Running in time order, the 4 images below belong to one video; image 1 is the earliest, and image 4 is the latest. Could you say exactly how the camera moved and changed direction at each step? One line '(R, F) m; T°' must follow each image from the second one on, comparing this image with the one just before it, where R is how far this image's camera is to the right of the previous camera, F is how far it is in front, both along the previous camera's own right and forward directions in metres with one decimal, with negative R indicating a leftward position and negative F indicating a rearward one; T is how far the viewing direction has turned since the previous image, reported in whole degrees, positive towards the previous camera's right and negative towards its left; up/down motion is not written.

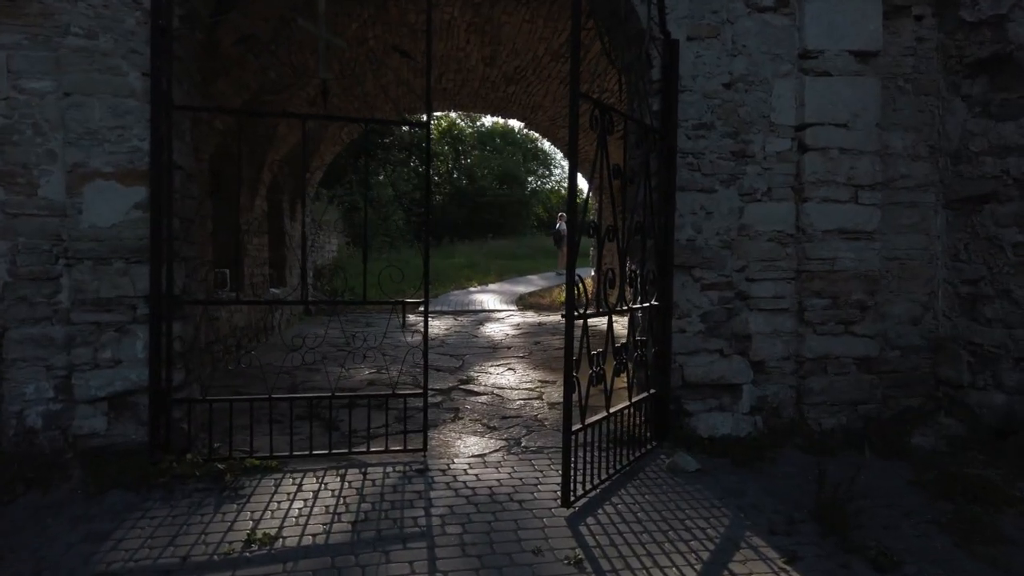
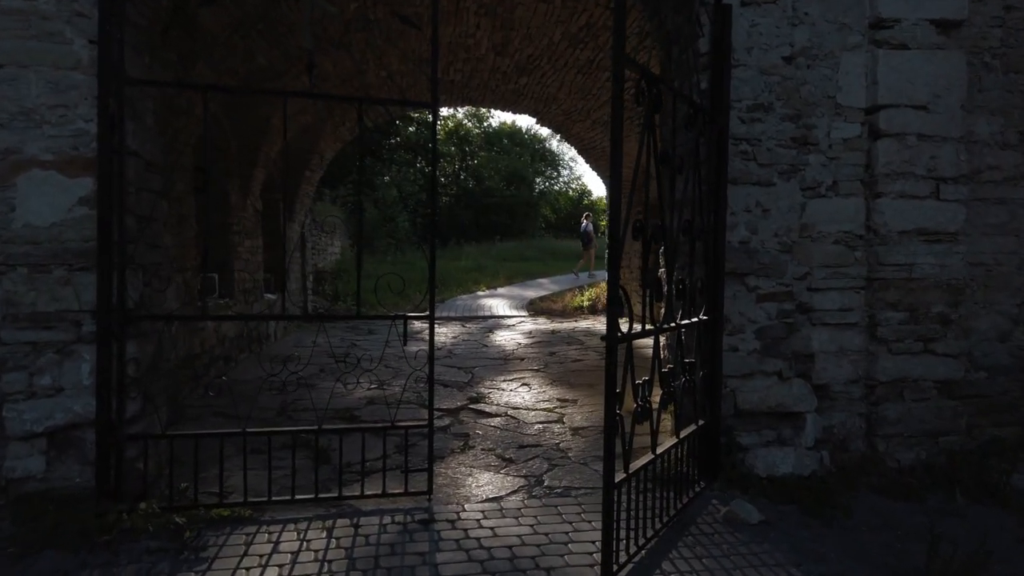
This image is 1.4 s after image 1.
(-0.1, +0.6) m; 0°
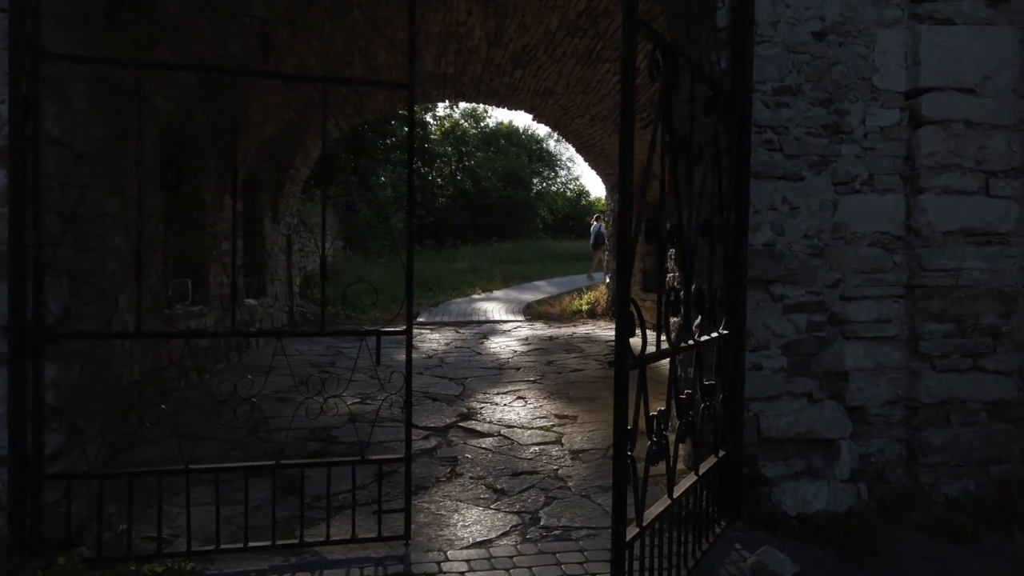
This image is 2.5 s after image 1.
(0.0, +0.5) m; 0°
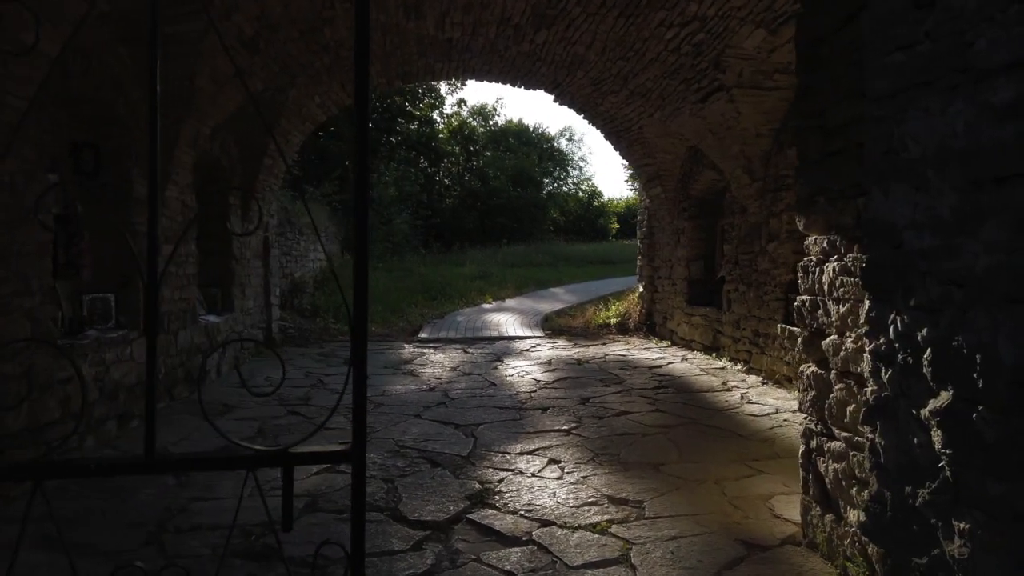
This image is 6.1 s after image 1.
(-0.1, +1.6) m; -1°
